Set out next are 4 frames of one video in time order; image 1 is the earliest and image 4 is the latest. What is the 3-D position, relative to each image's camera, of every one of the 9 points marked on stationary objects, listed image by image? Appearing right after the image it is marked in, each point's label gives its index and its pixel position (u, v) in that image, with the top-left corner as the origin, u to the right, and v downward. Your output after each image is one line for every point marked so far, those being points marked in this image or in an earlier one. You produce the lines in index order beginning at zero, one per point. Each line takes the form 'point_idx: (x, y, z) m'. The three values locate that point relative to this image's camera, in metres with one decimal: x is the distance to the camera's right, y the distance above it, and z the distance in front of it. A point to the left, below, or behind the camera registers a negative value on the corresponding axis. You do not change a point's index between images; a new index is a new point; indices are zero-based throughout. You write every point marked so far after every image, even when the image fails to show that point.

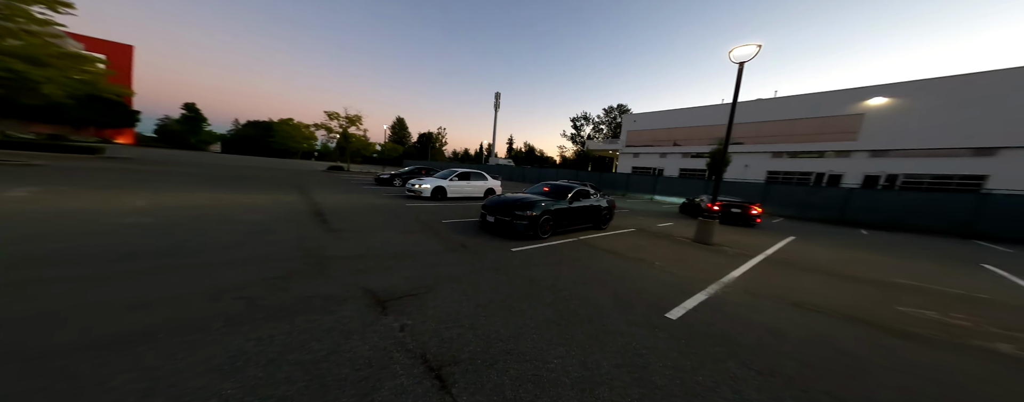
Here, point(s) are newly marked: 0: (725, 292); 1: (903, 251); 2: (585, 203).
0: (+3.7, -1.5, +4.7) m
1: (+13.6, -1.7, +8.9) m
2: (+2.1, -0.1, +7.5) m
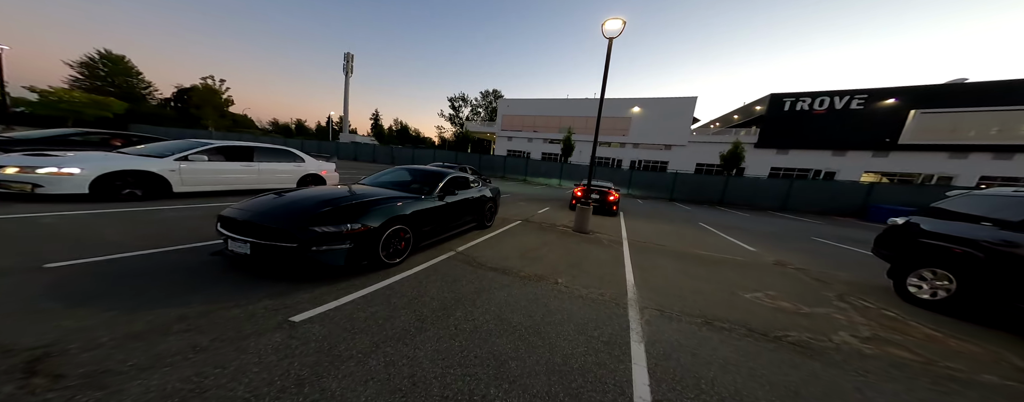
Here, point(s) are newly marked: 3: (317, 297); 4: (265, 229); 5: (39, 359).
0: (+1.7, -1.4, +3.3) m
1: (+9.0, -0.8, +11.3) m
2: (-0.9, +0.1, +5.0) m
3: (-2.0, -1.0, +2.7) m
4: (-2.6, -0.3, +2.8) m
5: (-2.9, -1.0, +1.6) m
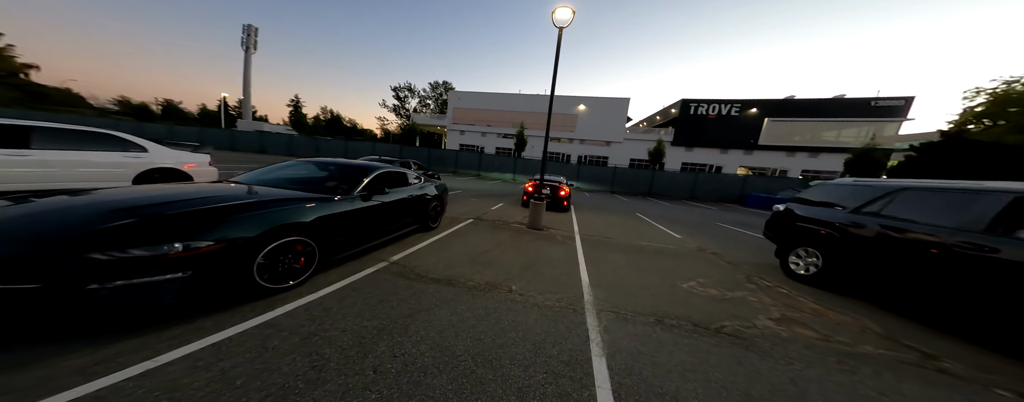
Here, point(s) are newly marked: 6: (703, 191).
0: (+1.1, -1.4, +3.1) m
1: (+6.5, -0.4, +12.4) m
2: (-1.9, +0.1, +4.2) m
3: (-2.5, -1.0, +1.7) m
4: (-3.0, -0.4, +1.6) m
5: (-3.1, -1.0, +0.5) m
6: (+14.0, +0.7, +19.5) m
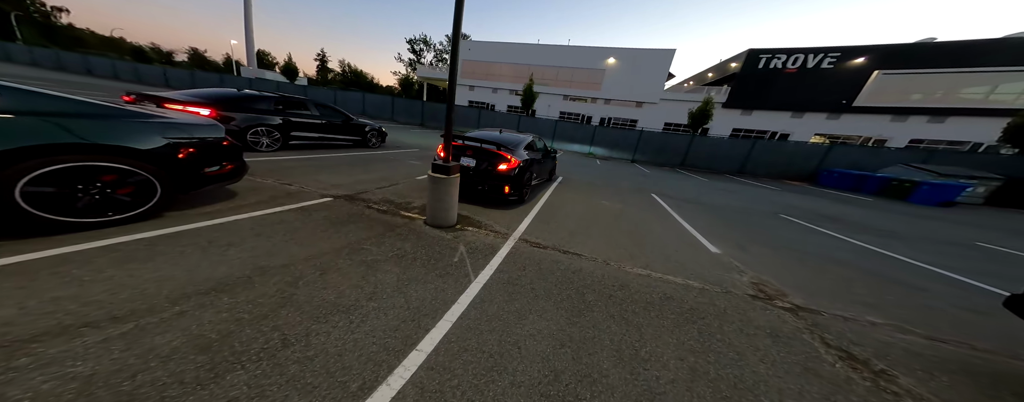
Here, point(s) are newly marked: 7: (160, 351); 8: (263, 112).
0: (-1.0, -1.5, 0.0) m
1: (+5.4, +0.3, +8.5) m
2: (-3.8, +0.3, +1.3) m
3: (-4.7, -1.1, -1.0) m
4: (-5.3, -0.4, -1.1) m
5: (-5.5, -1.2, -2.1) m
6: (+13.7, +2.0, +14.5) m
7: (-1.8, -0.9, +1.5) m
8: (-5.6, +2.0, +5.9) m
